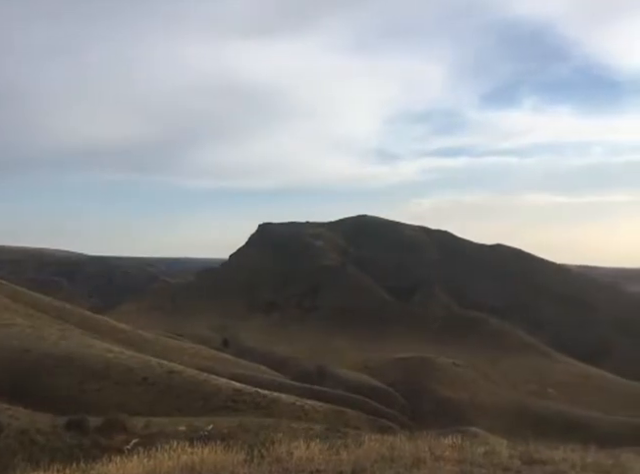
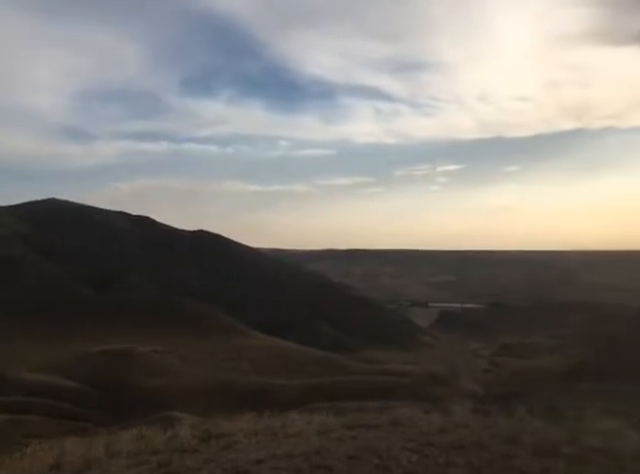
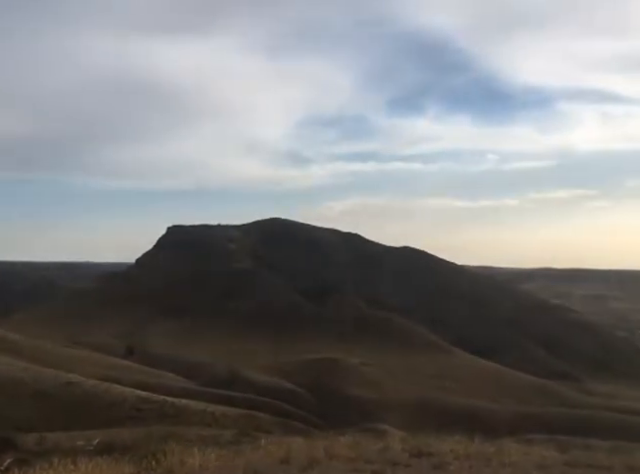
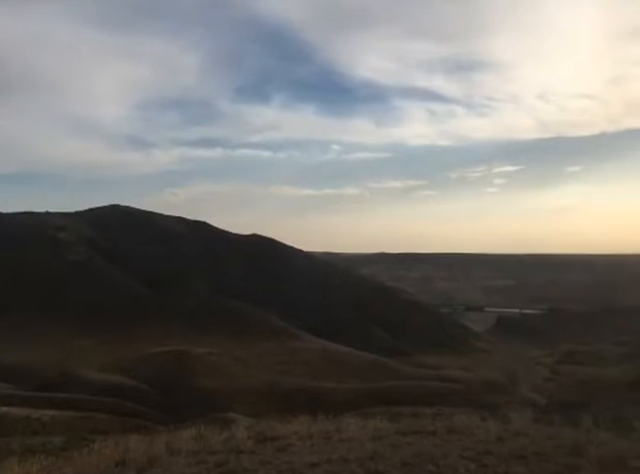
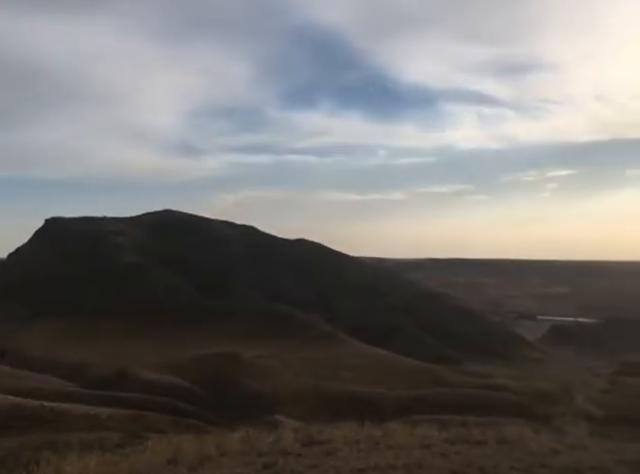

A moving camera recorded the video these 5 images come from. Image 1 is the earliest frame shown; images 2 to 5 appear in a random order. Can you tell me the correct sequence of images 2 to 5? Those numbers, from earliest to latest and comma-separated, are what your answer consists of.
3, 5, 4, 2
